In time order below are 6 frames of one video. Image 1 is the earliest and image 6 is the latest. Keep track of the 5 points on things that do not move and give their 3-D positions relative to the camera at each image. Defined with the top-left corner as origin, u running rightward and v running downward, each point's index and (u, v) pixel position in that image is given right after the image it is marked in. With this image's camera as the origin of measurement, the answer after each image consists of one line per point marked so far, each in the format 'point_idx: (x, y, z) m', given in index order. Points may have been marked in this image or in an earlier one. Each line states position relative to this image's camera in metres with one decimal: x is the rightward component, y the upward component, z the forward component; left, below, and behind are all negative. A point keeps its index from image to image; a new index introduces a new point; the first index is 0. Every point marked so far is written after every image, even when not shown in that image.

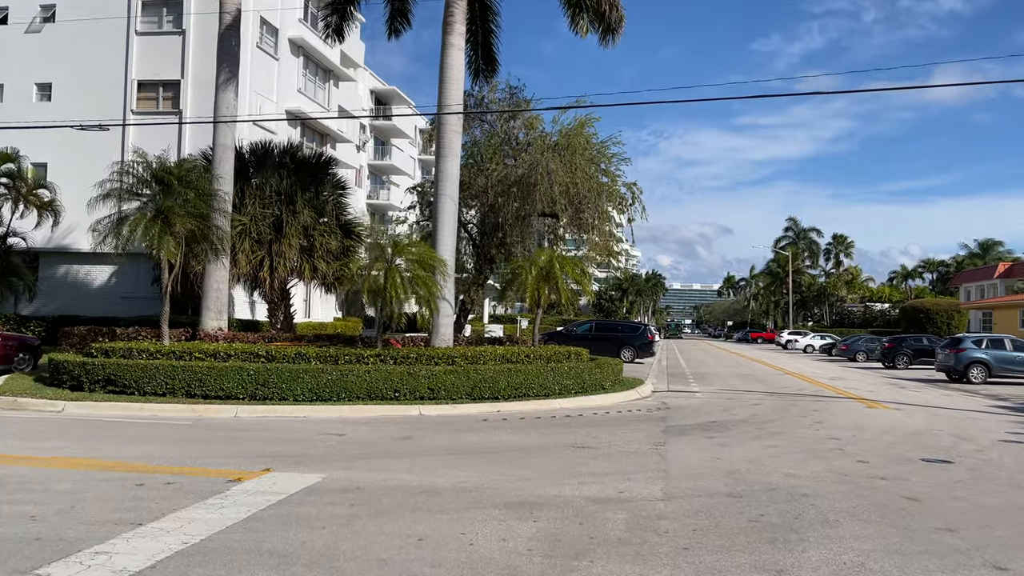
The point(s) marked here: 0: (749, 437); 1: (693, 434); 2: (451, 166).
0: (+3.5, -2.2, +11.9) m
1: (+2.7, -2.2, +12.3) m
2: (-1.3, +2.7, +17.9) m
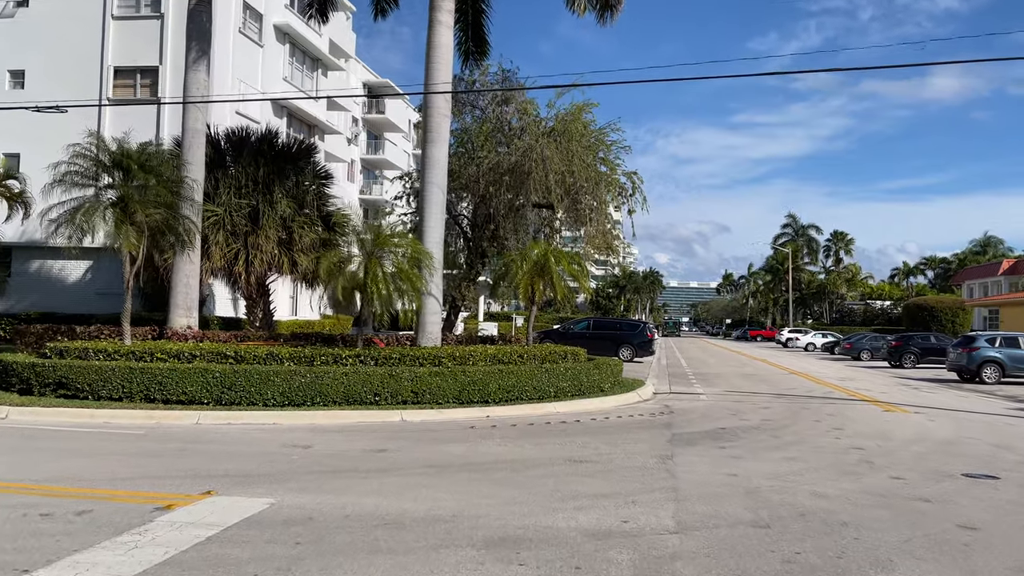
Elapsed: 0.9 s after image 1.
0: (+3.3, -2.1, +10.7) m
1: (+2.6, -2.1, +11.1) m
2: (-1.5, +2.8, +16.7) m
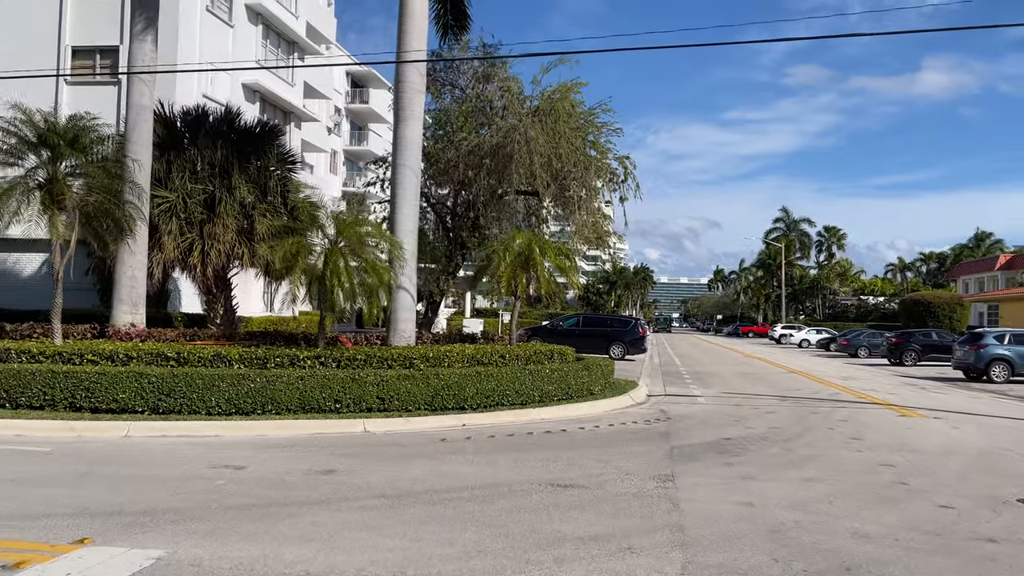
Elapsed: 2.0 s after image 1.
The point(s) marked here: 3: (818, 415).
0: (+3.0, -2.0, +9.3) m
1: (+2.3, -2.0, +9.6) m
2: (-1.8, +2.9, +15.2) m
3: (+5.4, -2.2, +14.5) m
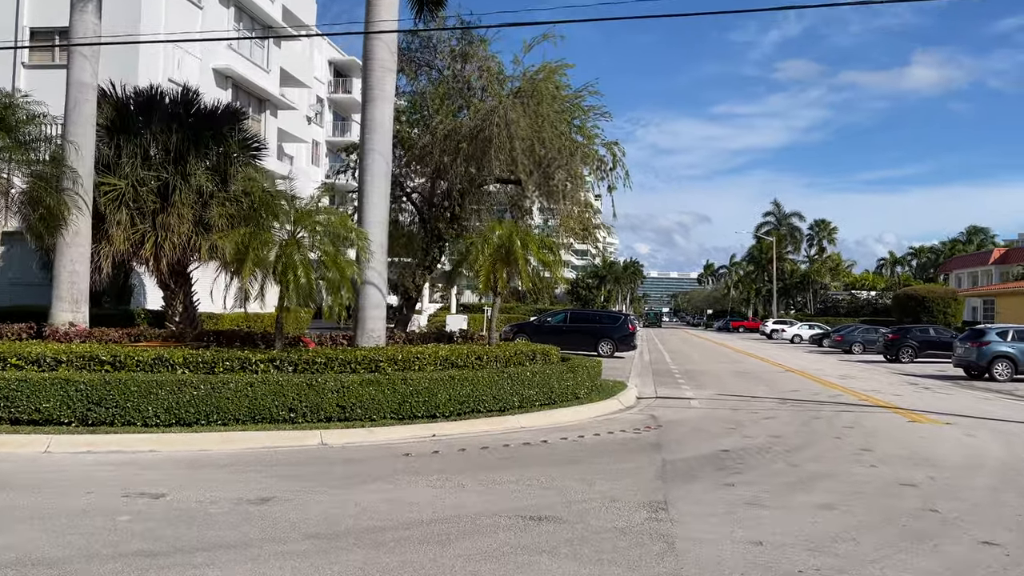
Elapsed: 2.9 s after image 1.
0: (+2.7, -1.9, +8.1) m
1: (+2.0, -1.9, +8.4) m
2: (-2.2, +3.0, +14.0) m
3: (+5.0, -2.2, +13.4) m
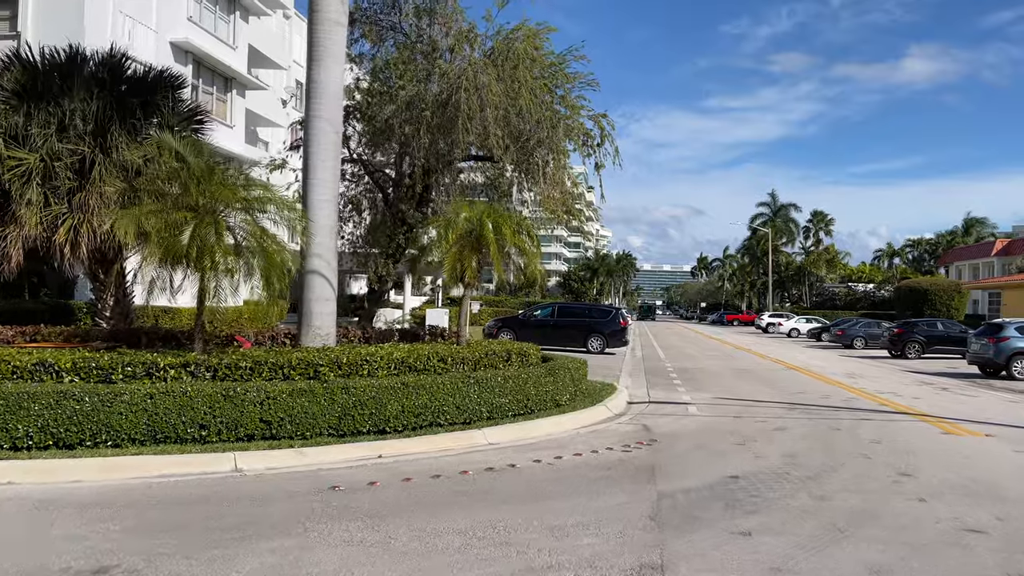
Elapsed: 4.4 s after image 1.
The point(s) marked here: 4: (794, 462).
0: (+2.3, -1.9, +6.2) m
1: (+1.6, -1.9, +6.5) m
2: (-2.6, +3.1, +12.0) m
3: (+4.6, -2.0, +11.5) m
4: (+3.2, -1.9, +9.2) m
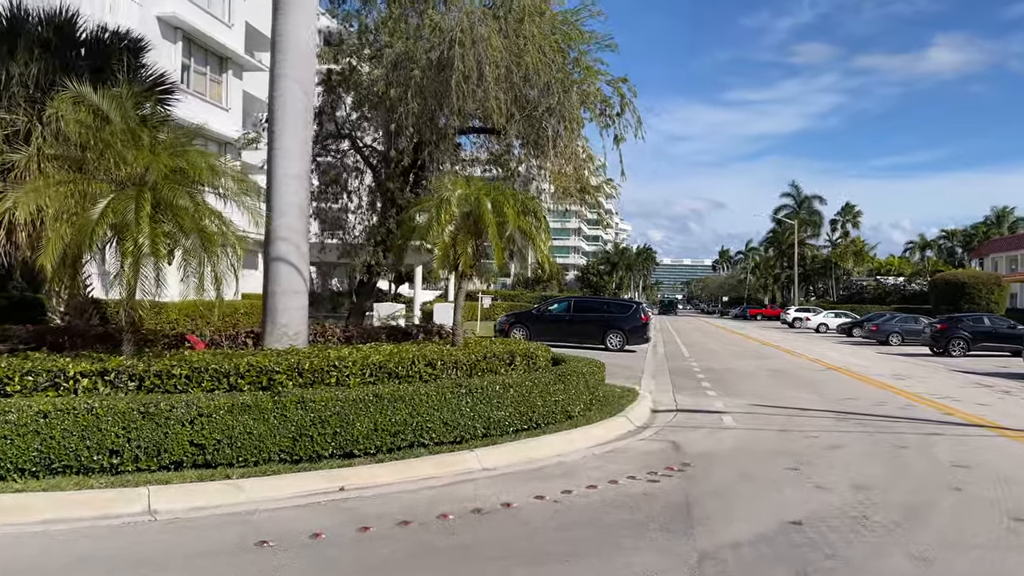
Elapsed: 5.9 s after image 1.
0: (+2.2, -1.8, +4.2) m
1: (+1.5, -1.8, +4.6) m
2: (-2.6, +3.2, +10.1) m
3: (+4.6, -1.9, +9.5) m
4: (+3.1, -1.8, +7.2) m
